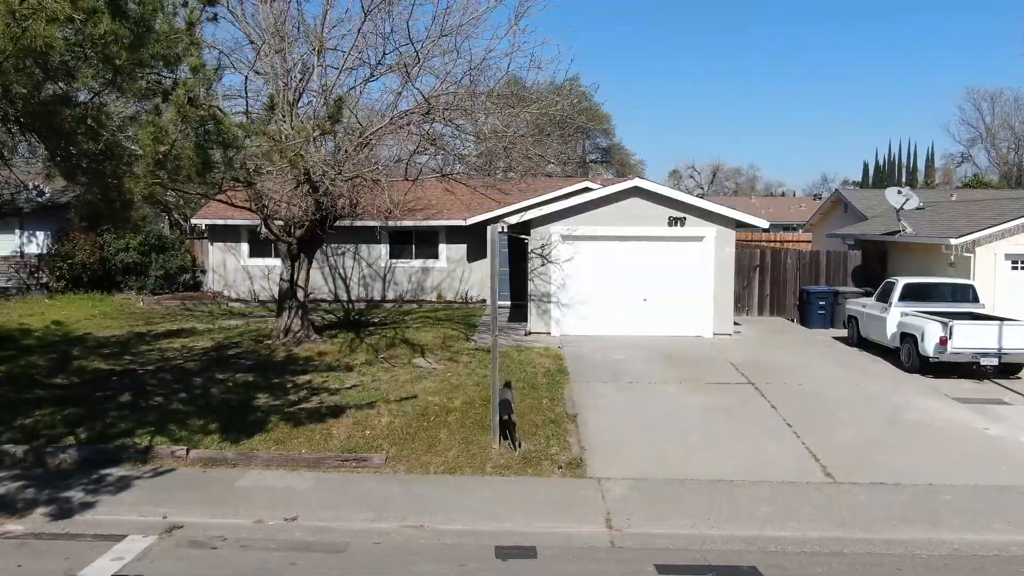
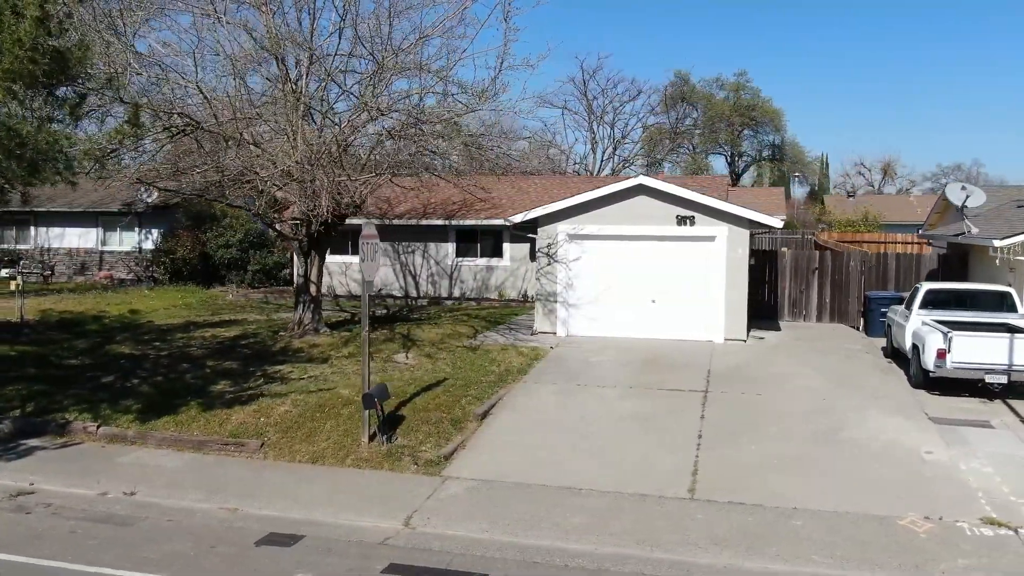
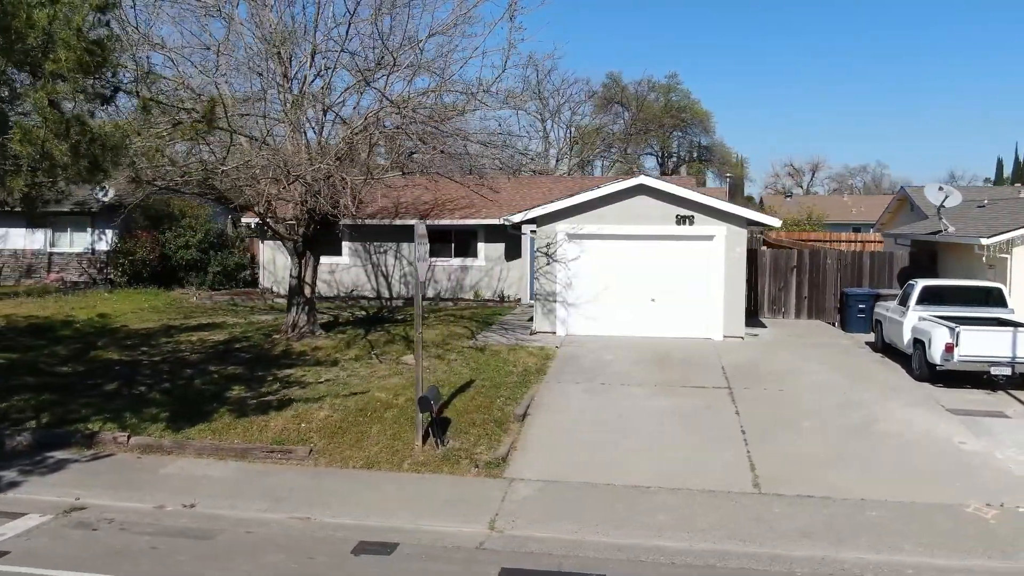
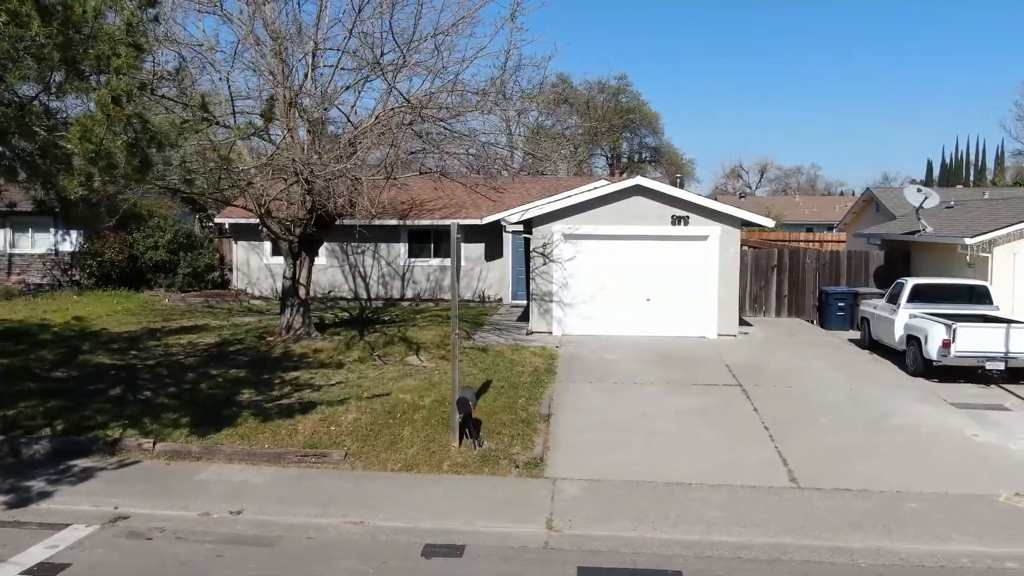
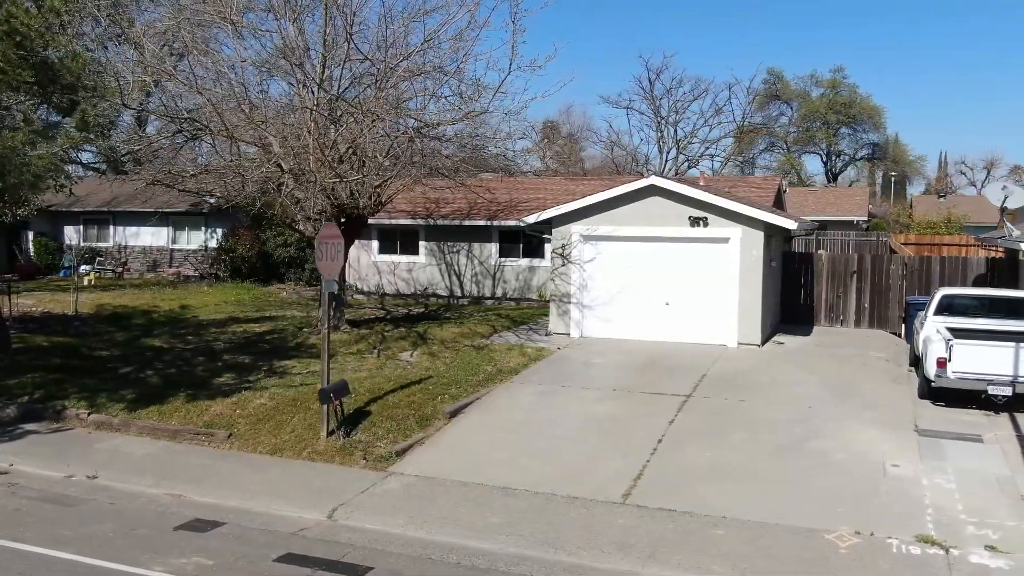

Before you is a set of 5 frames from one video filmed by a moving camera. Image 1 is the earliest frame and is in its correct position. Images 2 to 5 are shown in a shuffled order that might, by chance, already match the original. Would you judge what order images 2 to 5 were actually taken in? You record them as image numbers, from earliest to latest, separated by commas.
4, 3, 2, 5
